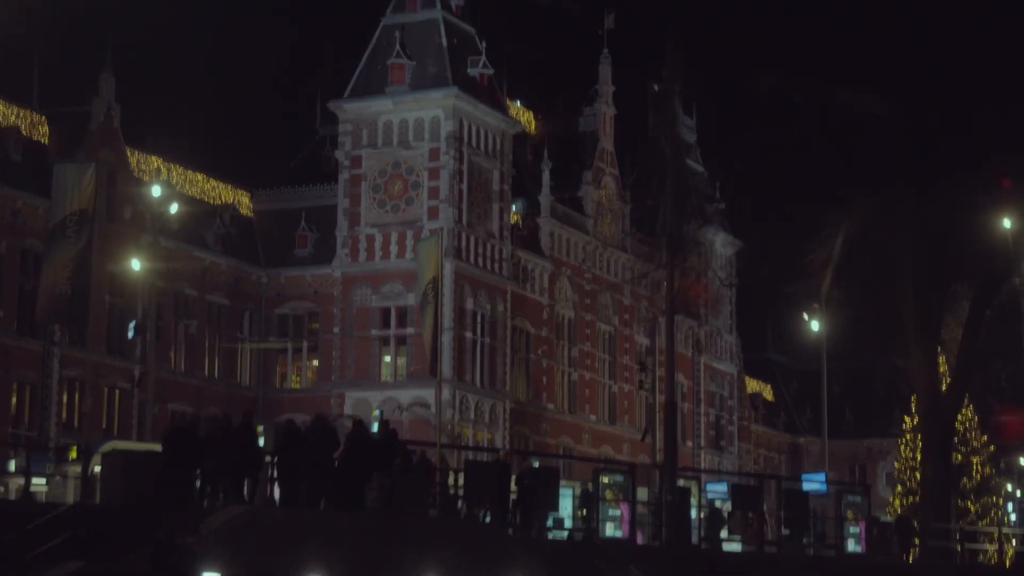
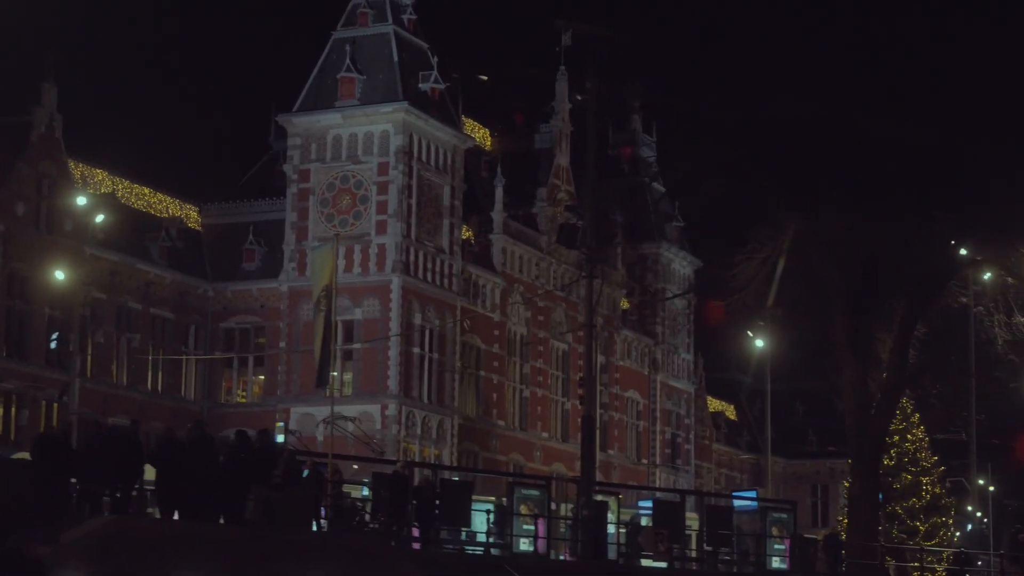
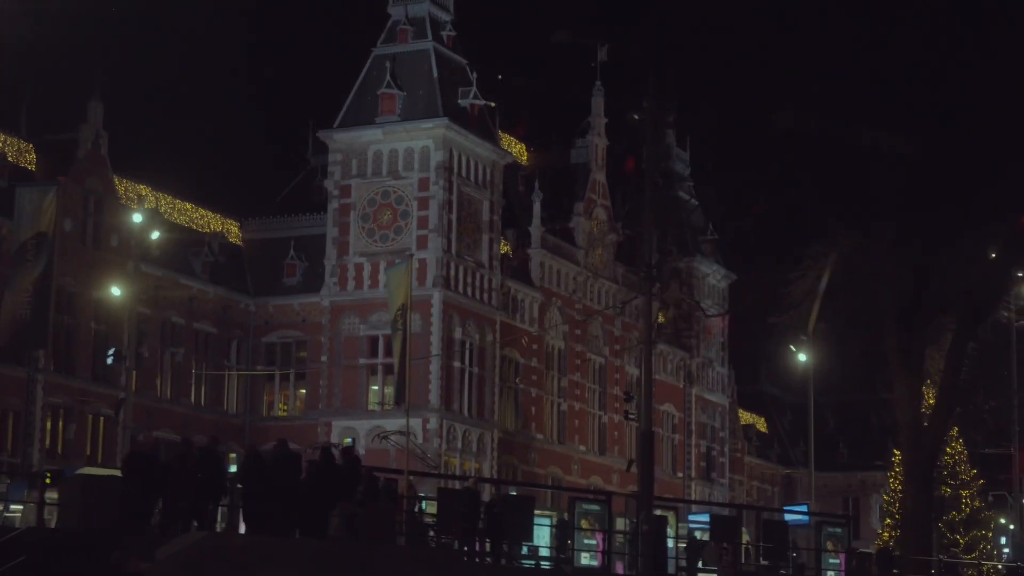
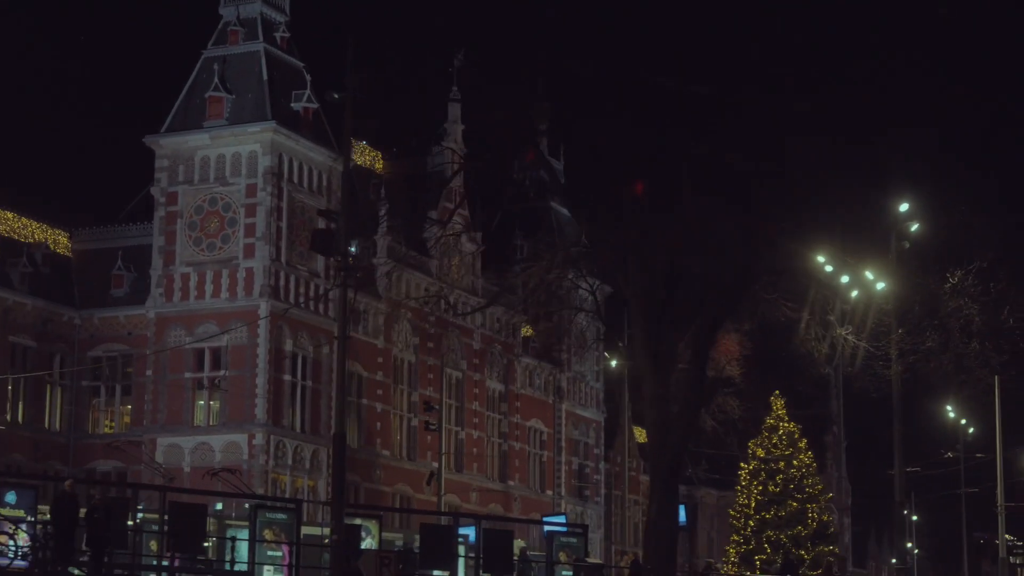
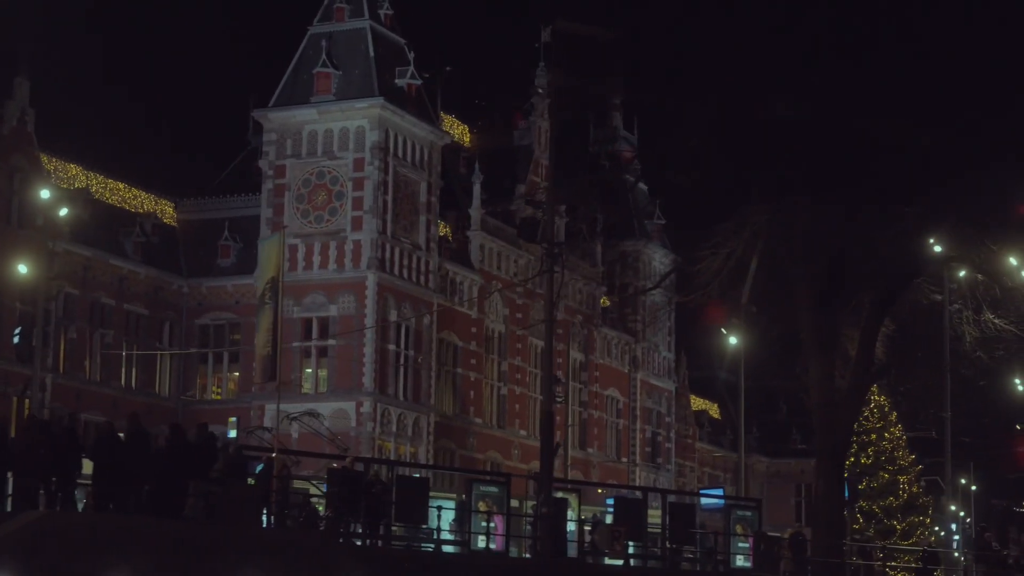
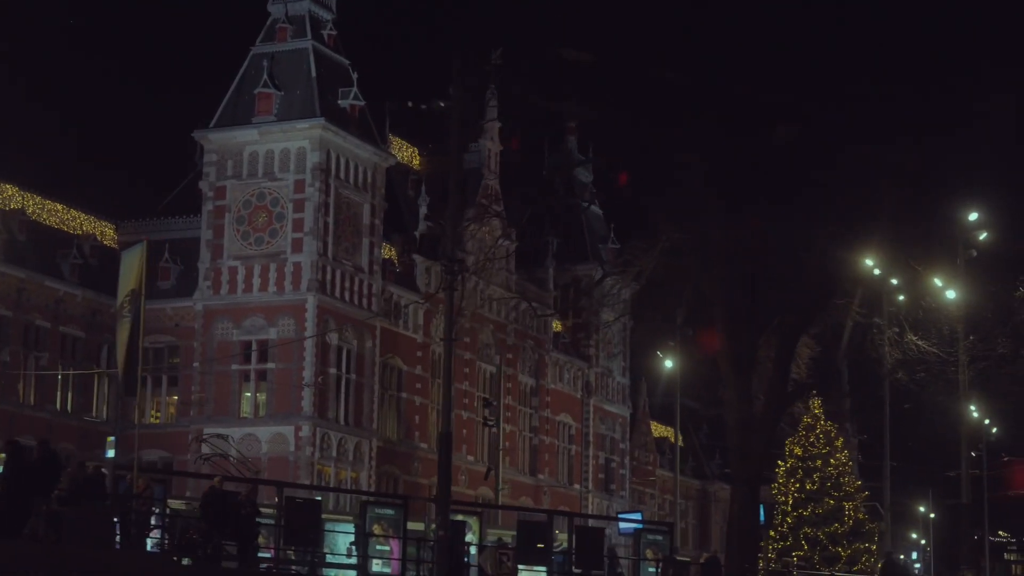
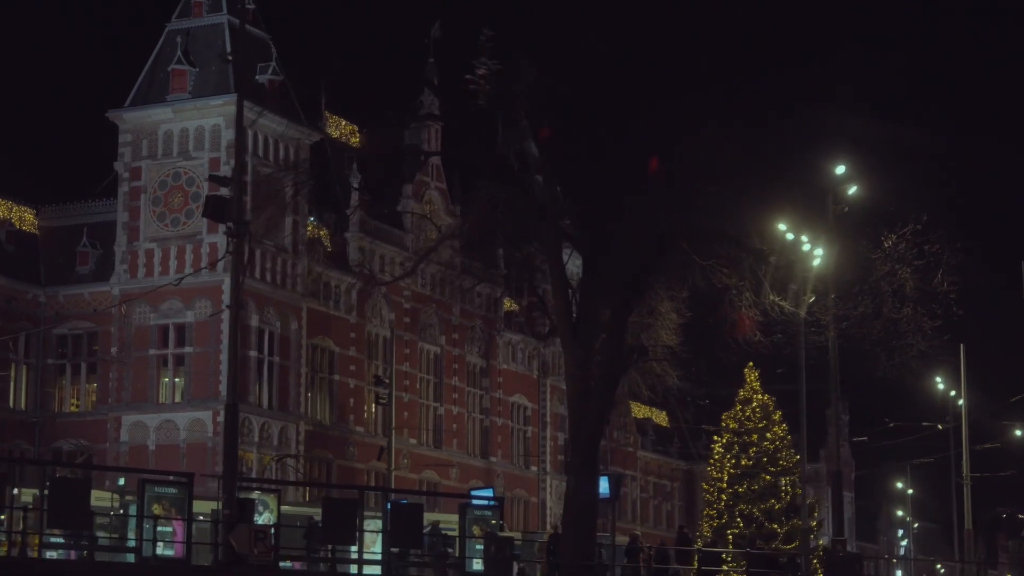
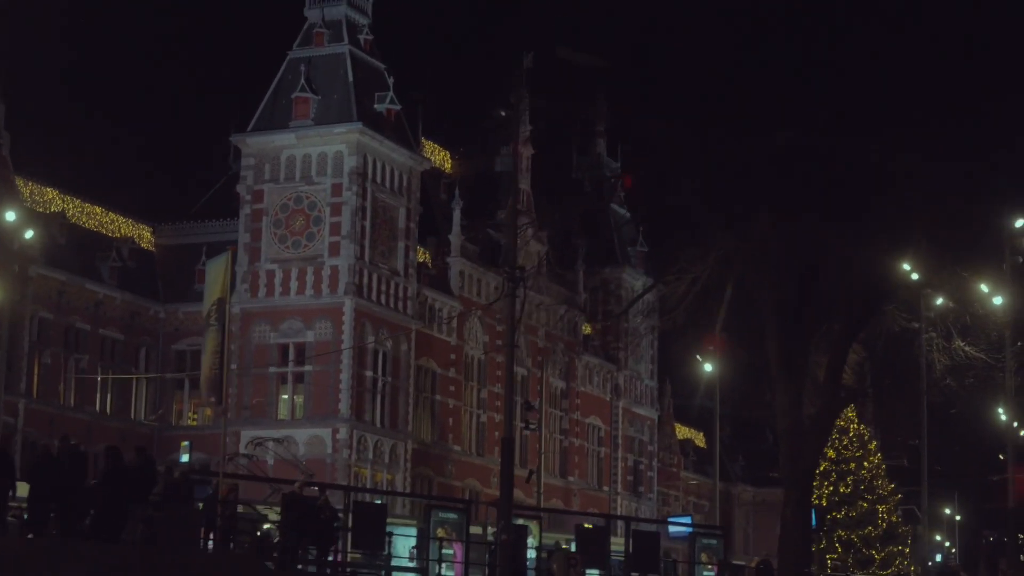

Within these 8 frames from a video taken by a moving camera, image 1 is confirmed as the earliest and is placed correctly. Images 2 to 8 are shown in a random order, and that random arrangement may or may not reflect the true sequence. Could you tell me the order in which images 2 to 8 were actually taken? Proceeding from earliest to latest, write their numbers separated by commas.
3, 2, 5, 8, 6, 4, 7
